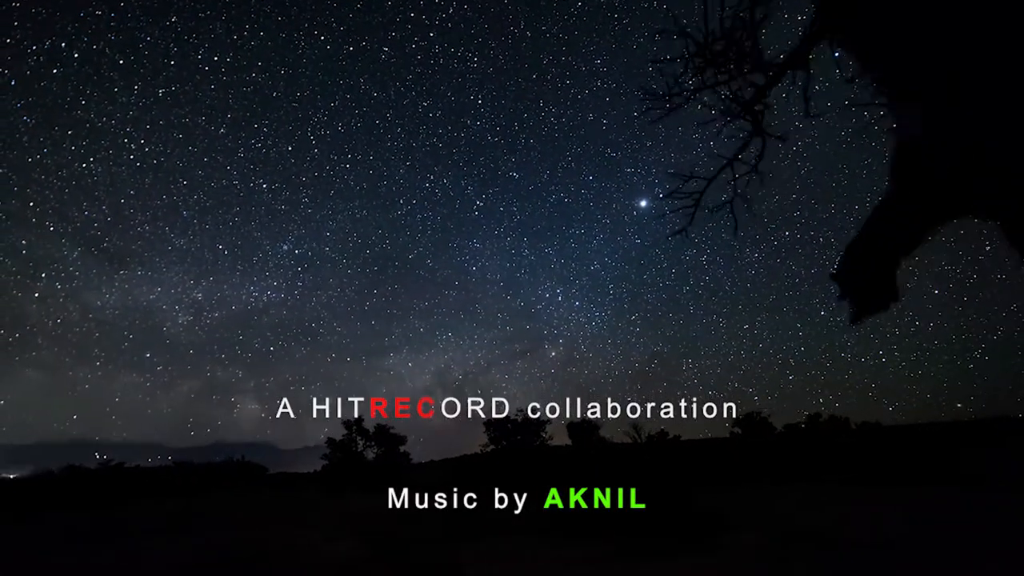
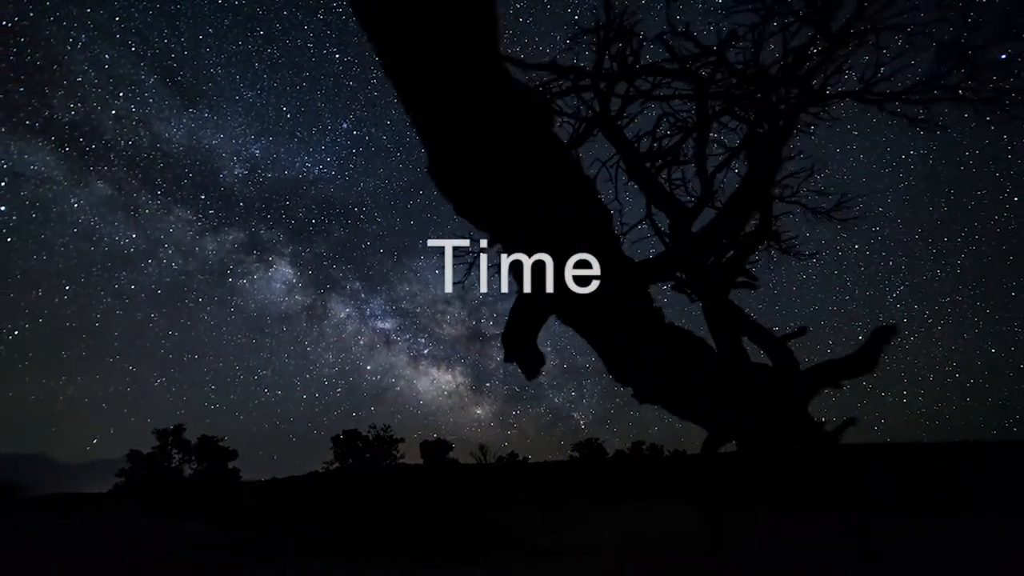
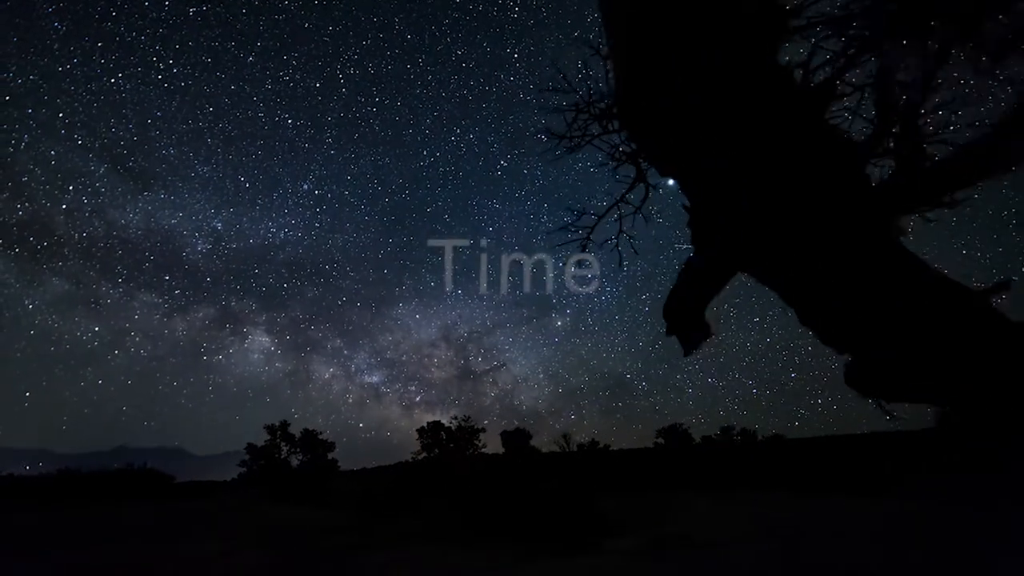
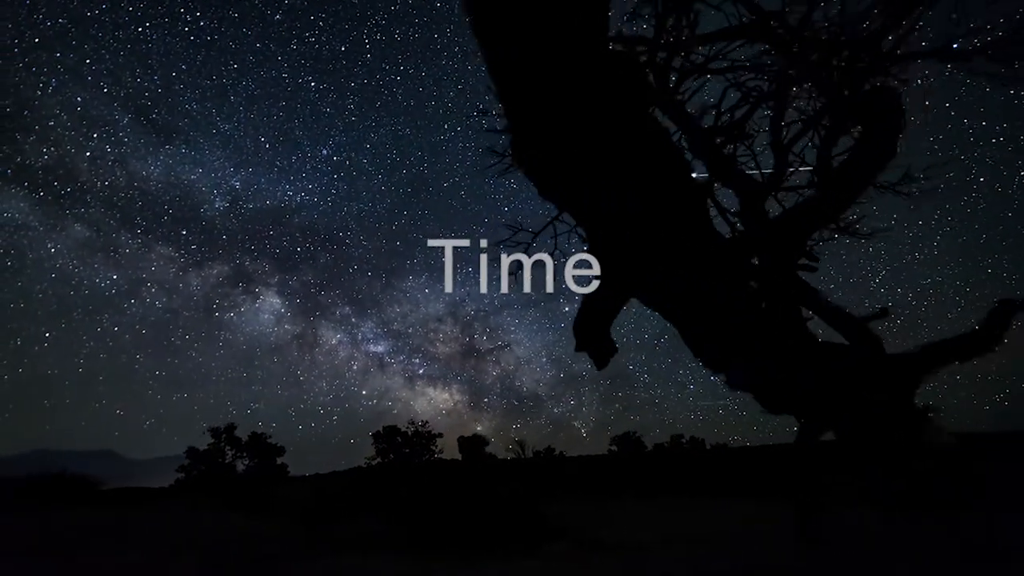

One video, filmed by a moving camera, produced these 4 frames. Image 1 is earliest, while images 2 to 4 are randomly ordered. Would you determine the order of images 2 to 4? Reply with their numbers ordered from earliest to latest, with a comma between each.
3, 4, 2
